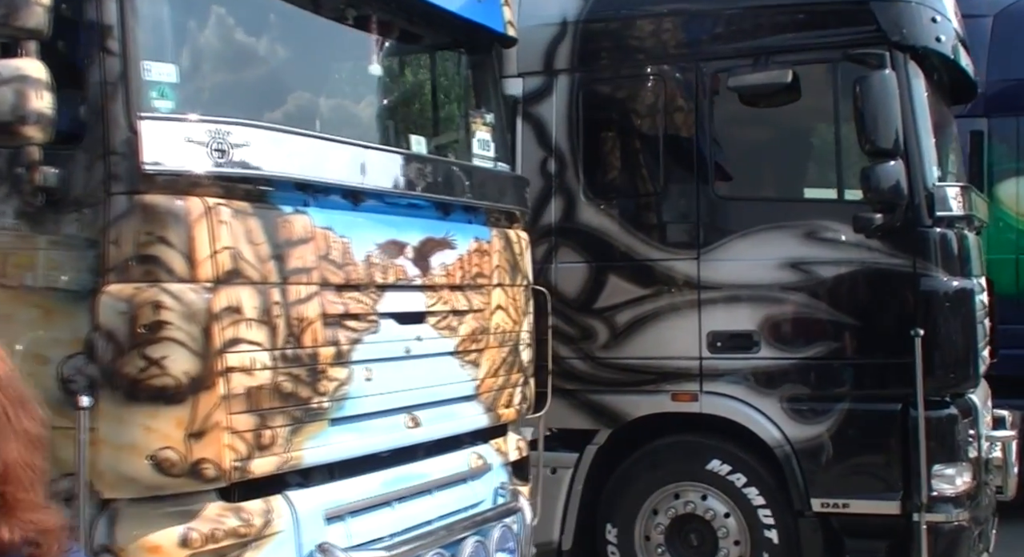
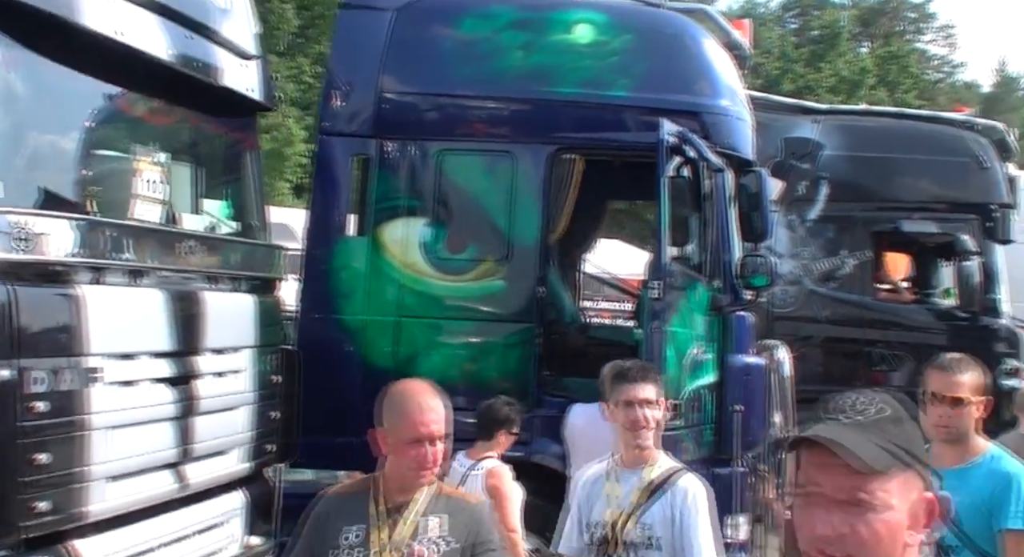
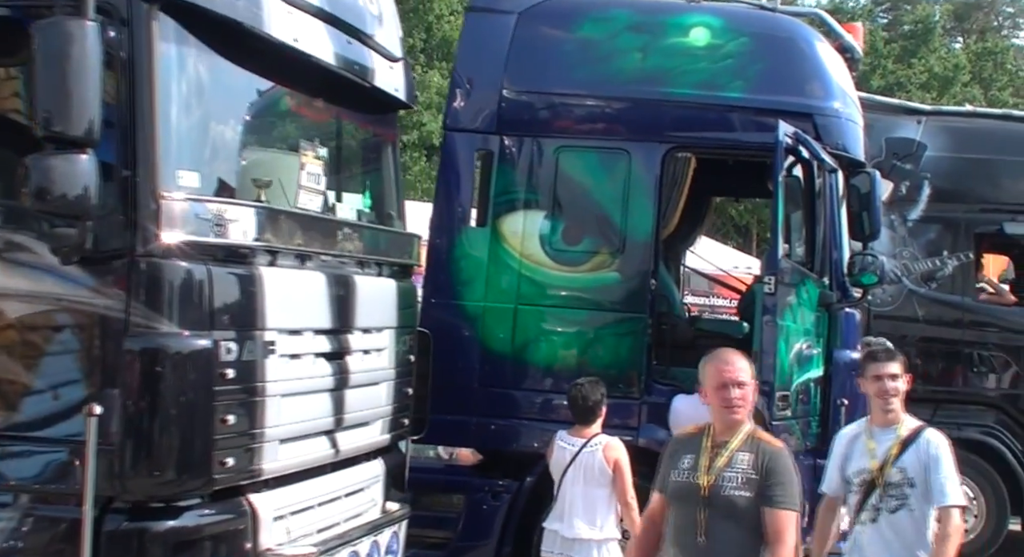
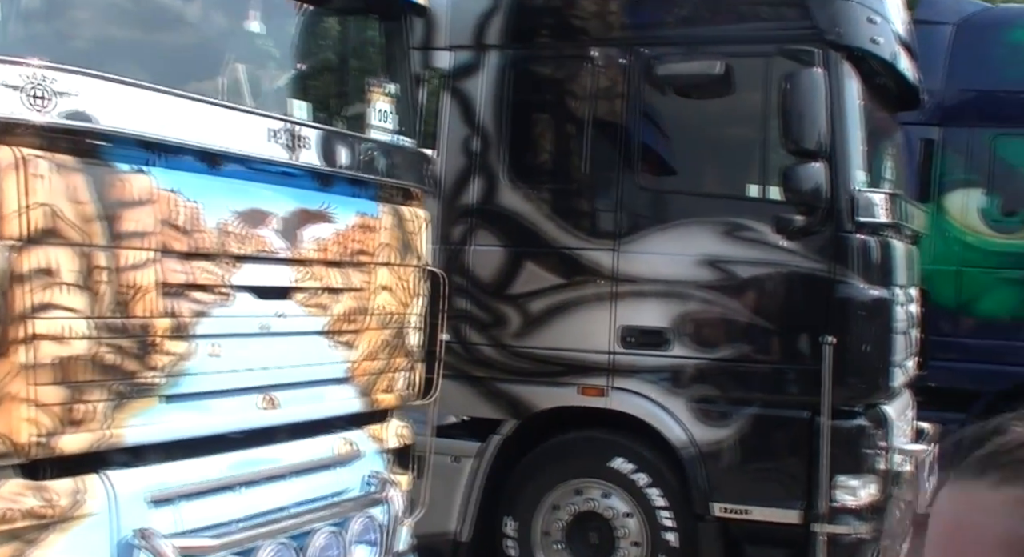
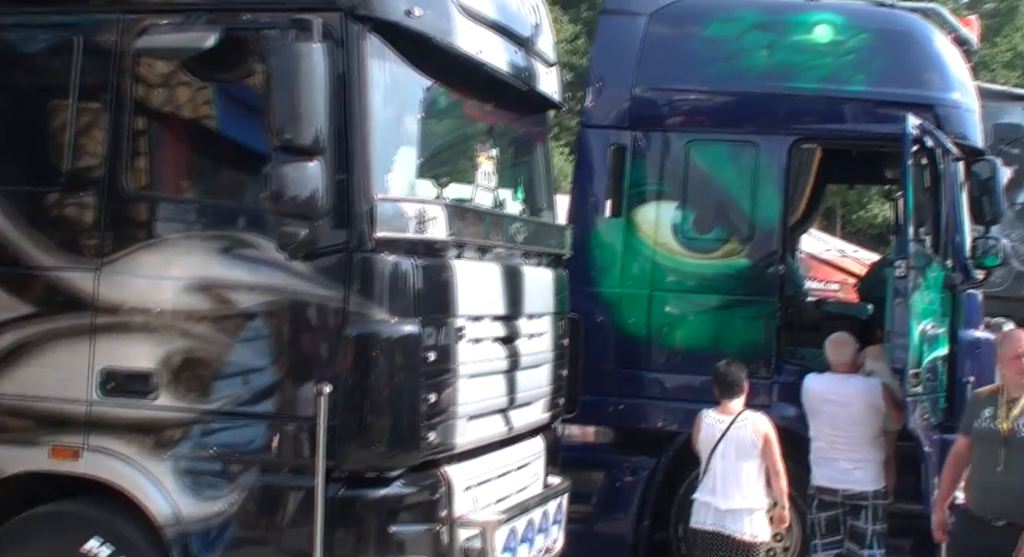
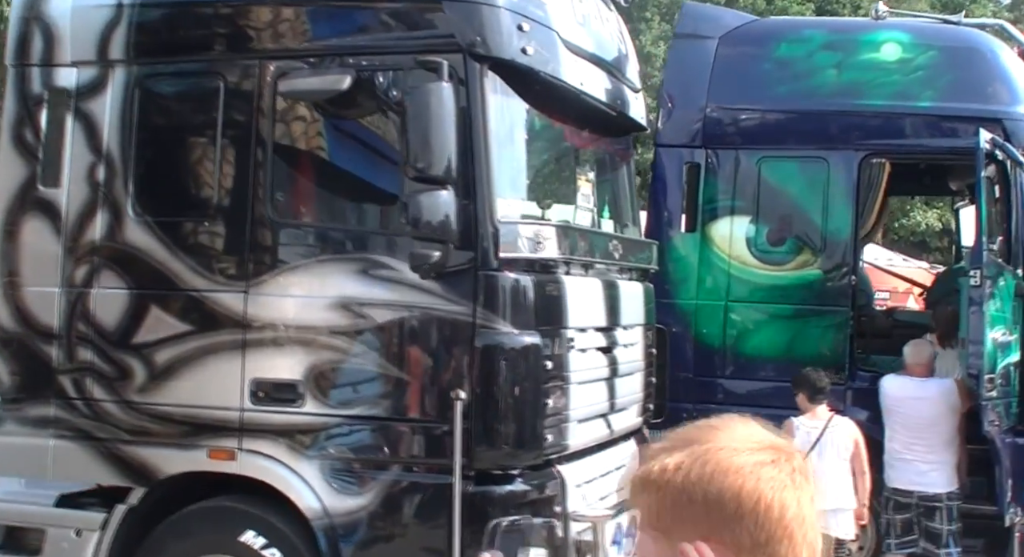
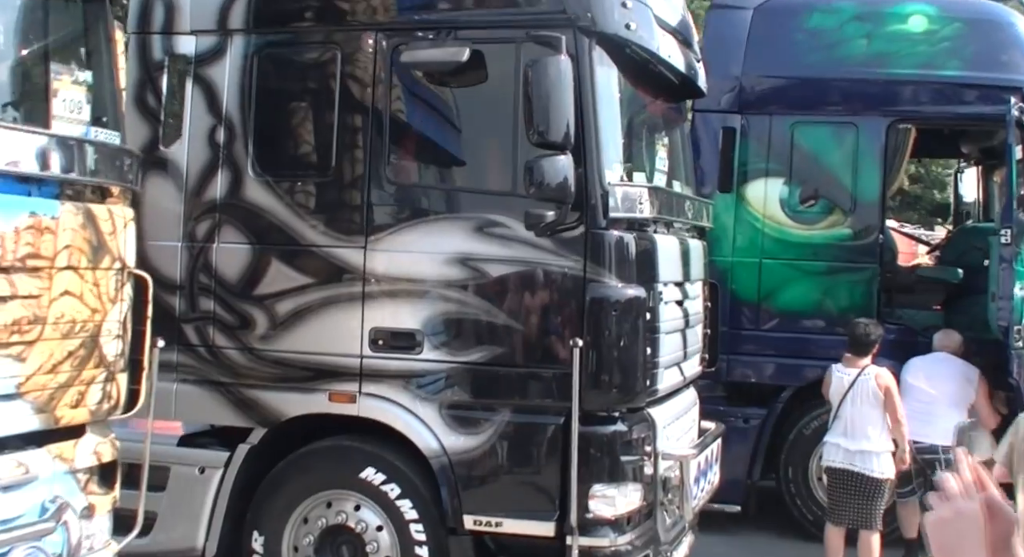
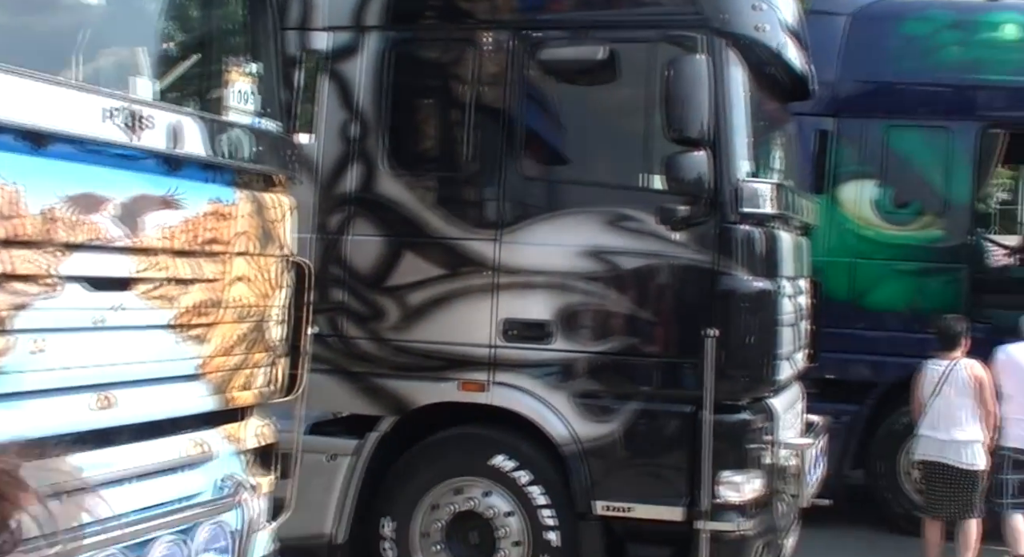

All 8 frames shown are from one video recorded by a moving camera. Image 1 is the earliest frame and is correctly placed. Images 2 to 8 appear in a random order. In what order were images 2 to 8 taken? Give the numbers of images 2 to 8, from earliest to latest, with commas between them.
4, 8, 7, 6, 5, 3, 2
